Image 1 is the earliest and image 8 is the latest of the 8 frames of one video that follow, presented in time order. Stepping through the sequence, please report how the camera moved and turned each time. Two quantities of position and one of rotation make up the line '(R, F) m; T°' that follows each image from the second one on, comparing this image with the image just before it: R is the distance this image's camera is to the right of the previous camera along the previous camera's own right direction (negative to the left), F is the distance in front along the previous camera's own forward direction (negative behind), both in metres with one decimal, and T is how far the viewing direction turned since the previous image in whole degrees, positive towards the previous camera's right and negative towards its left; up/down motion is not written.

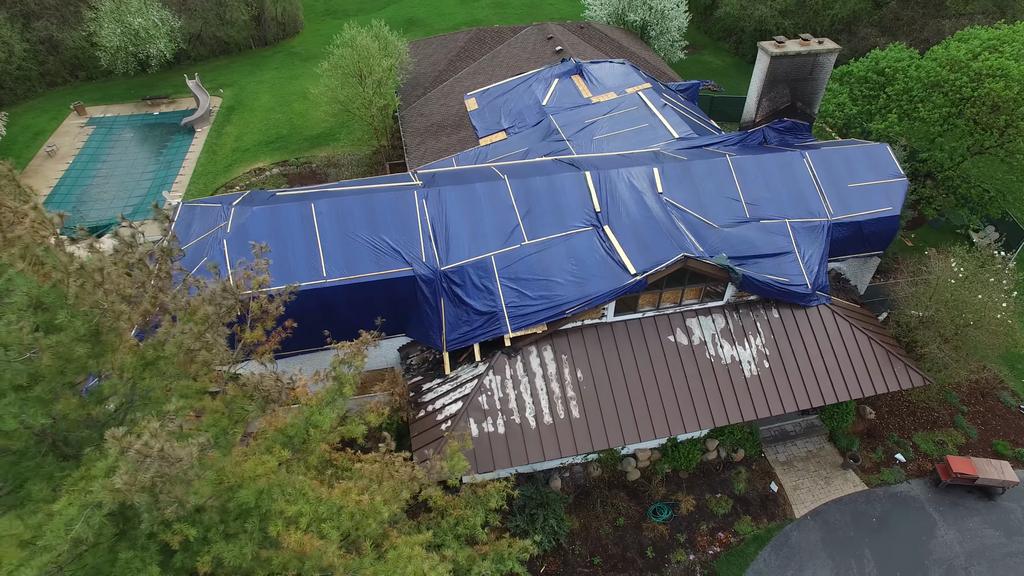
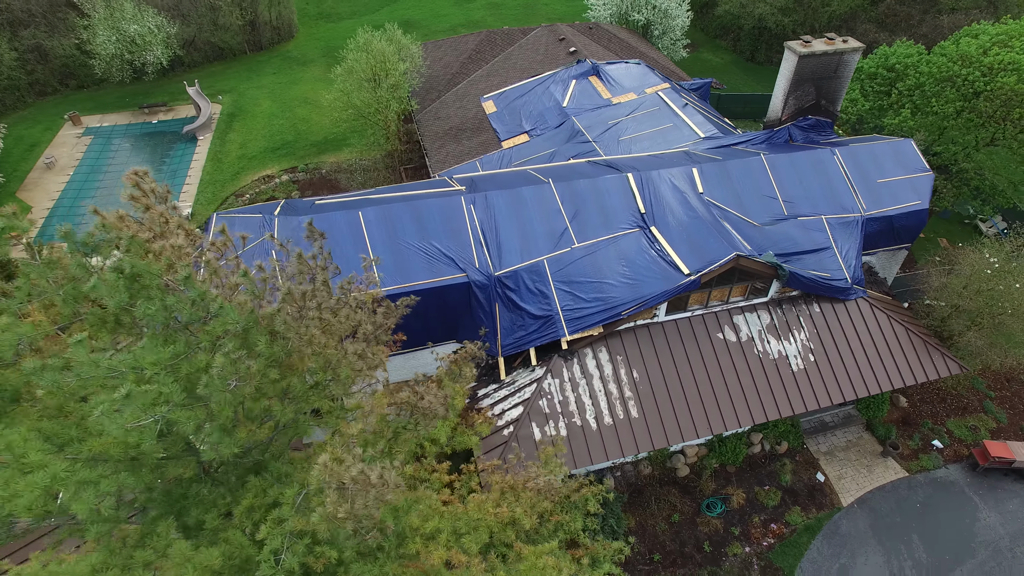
(-1.8, -0.1) m; +2°
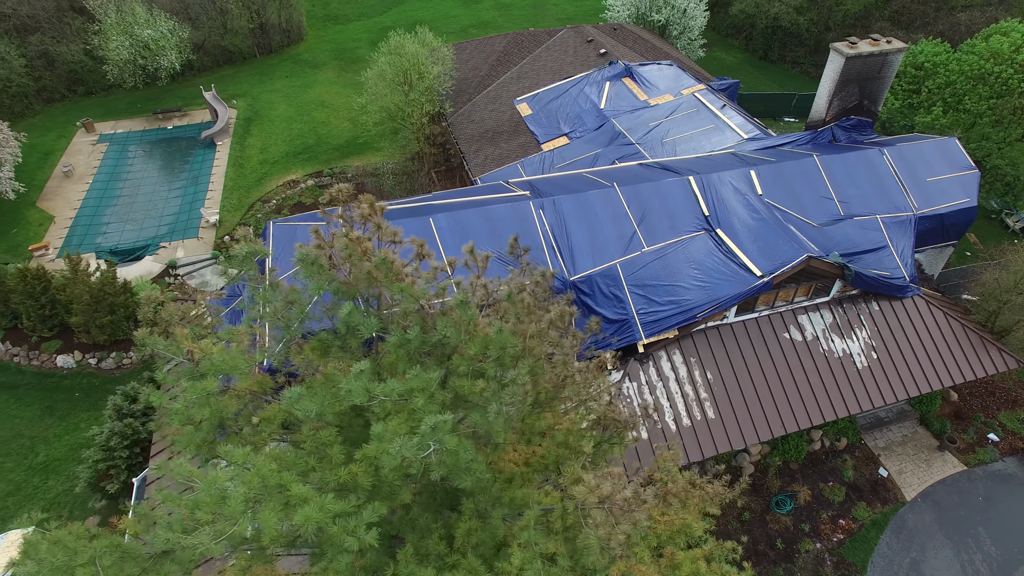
(-2.1, 0.0) m; +2°
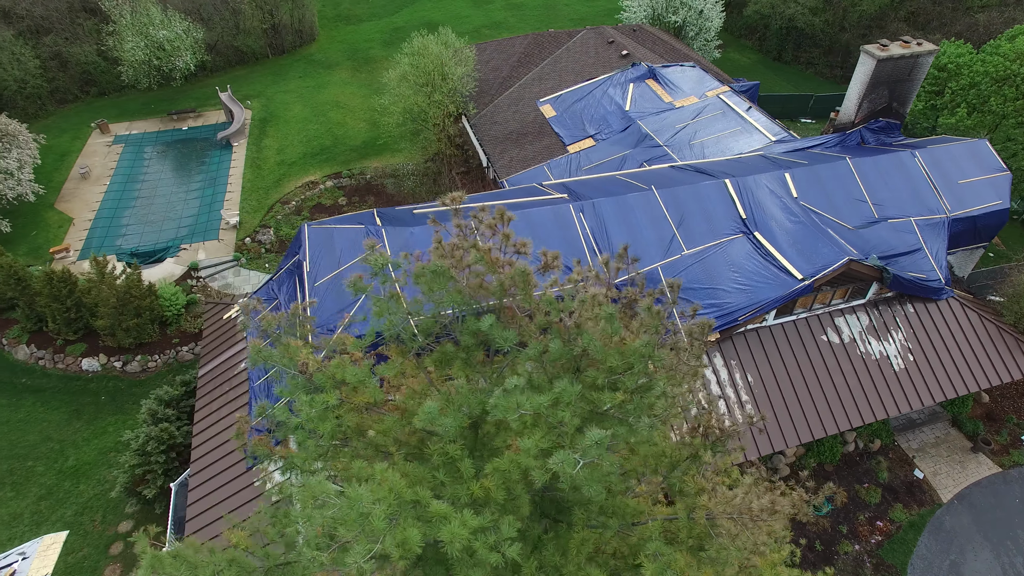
(-1.0, 0.0) m; 0°
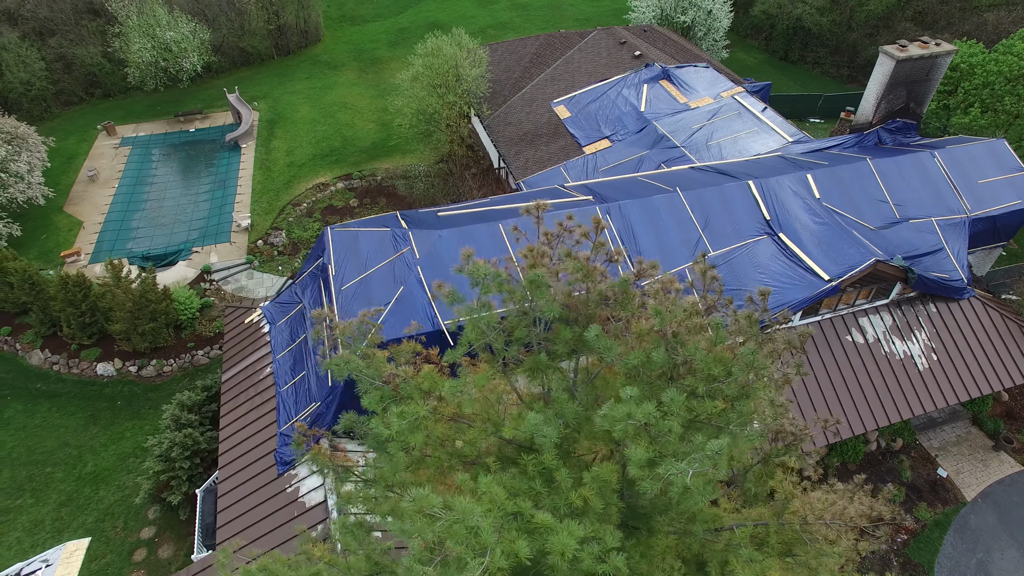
(-0.8, 0.0) m; 0°
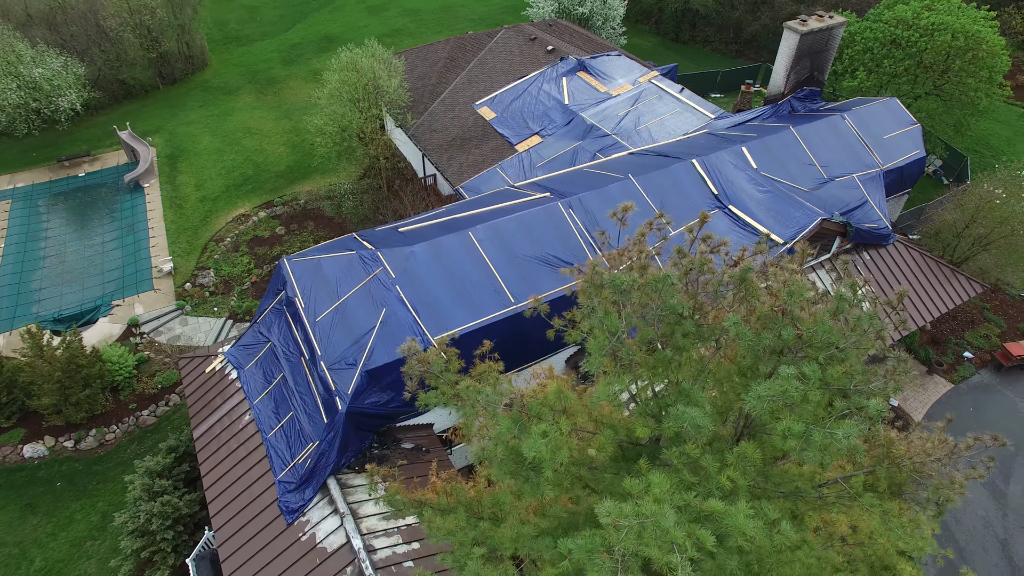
(-1.7, +0.1) m; +8°
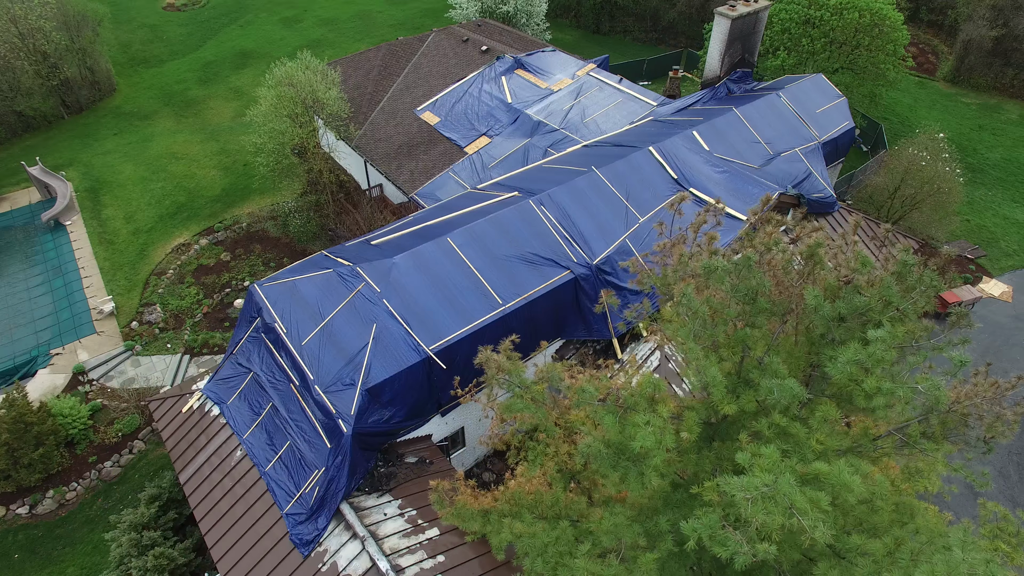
(-1.3, 0.0) m; +6°
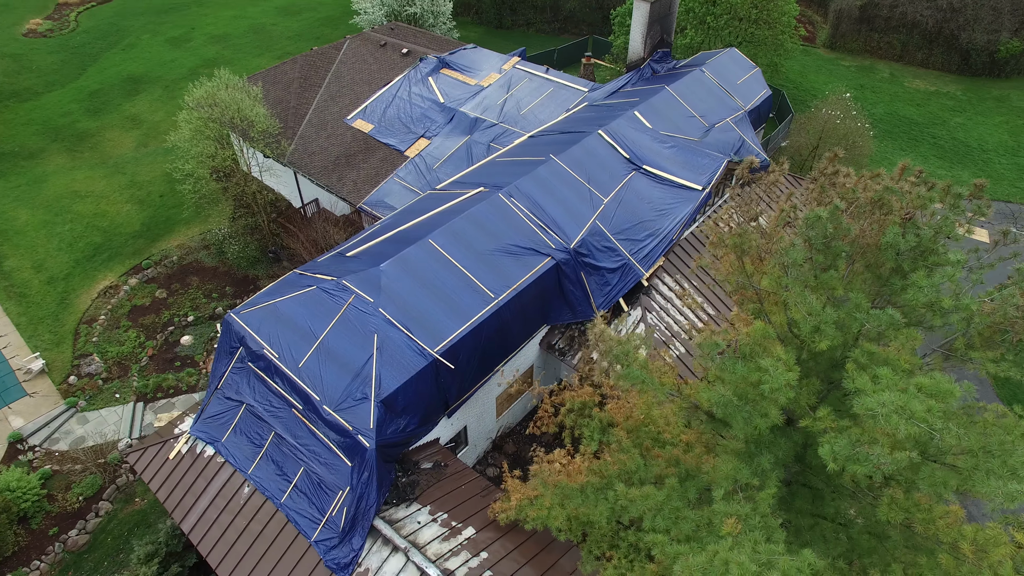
(-1.9, 0.0) m; +8°
